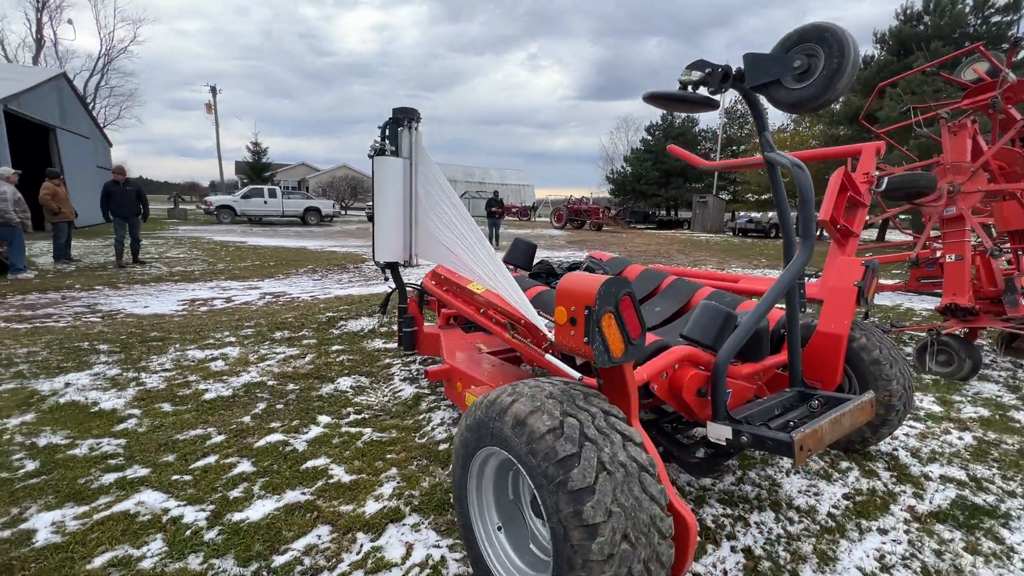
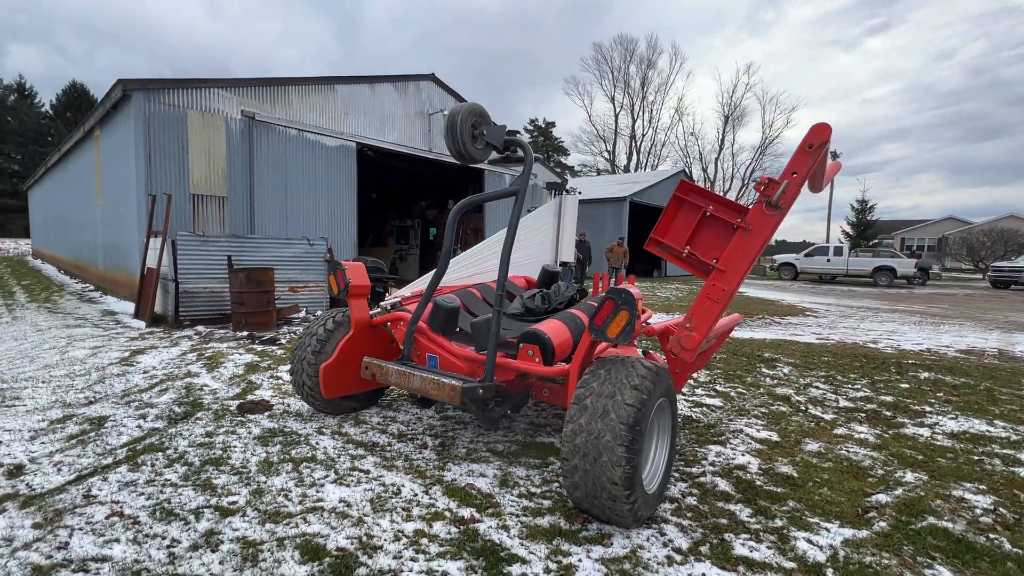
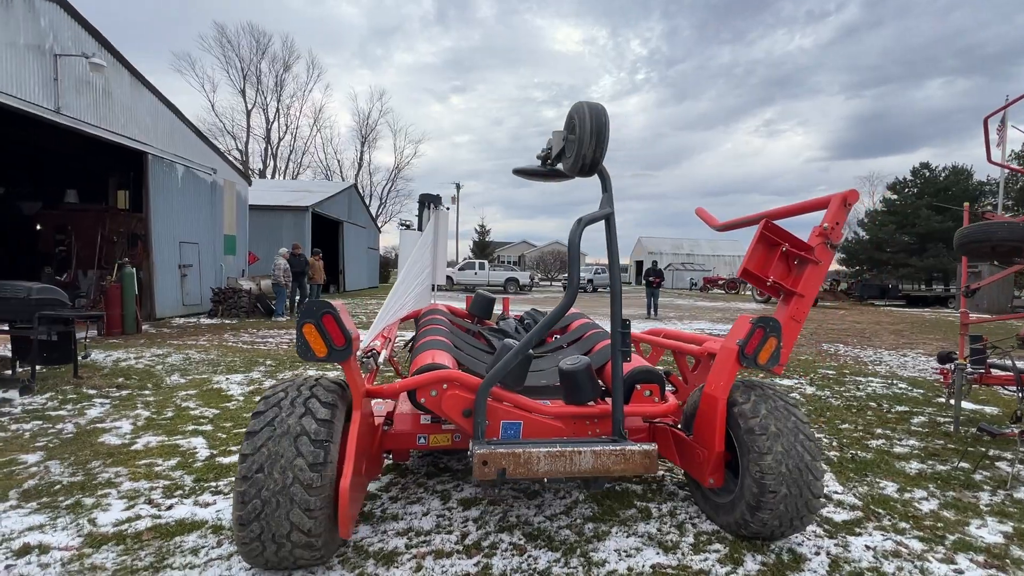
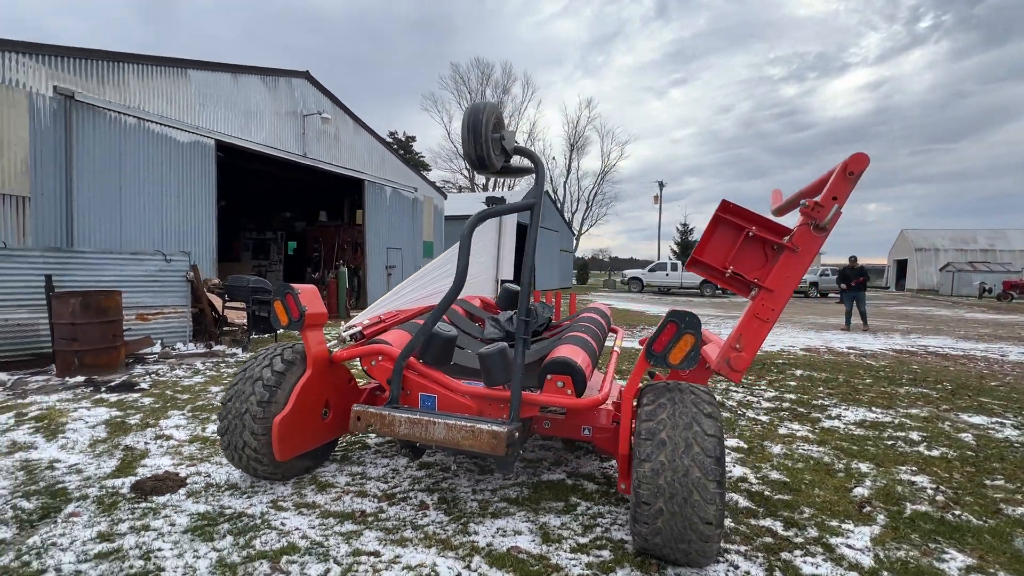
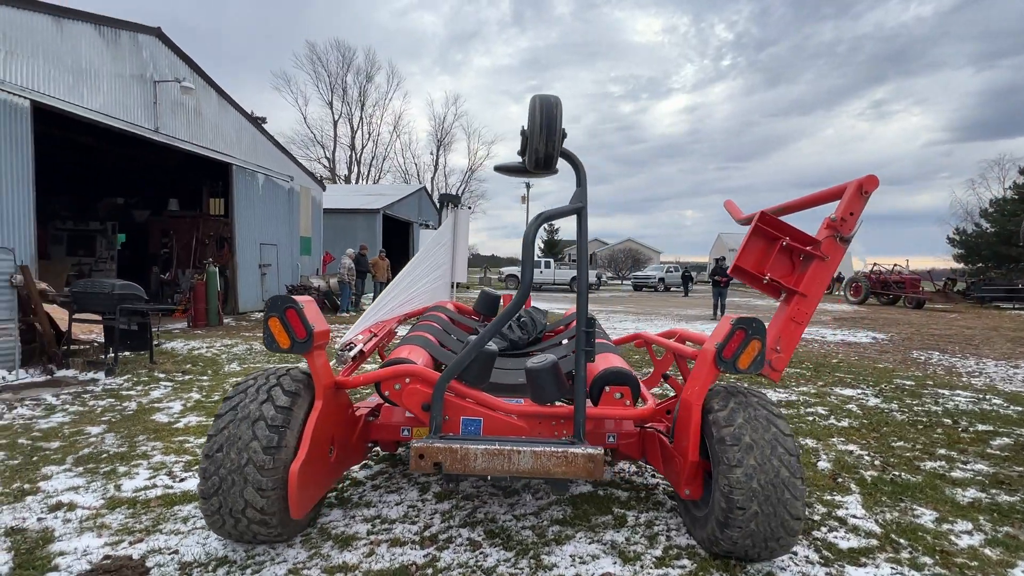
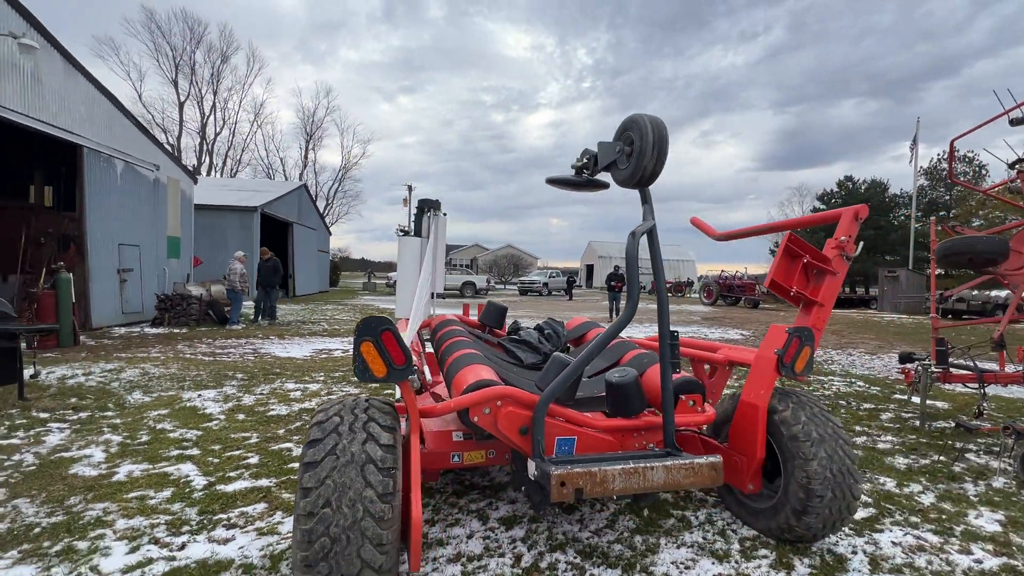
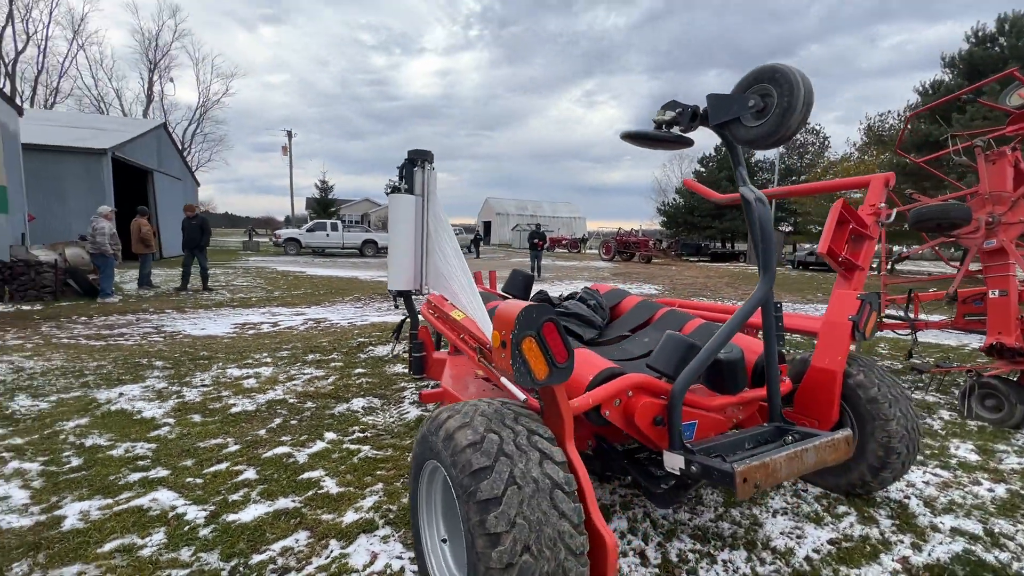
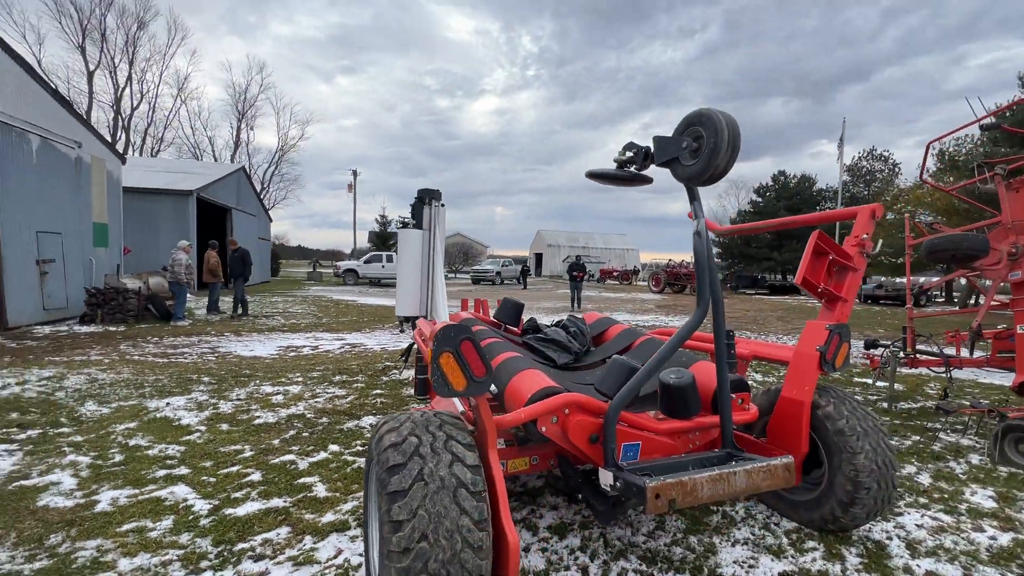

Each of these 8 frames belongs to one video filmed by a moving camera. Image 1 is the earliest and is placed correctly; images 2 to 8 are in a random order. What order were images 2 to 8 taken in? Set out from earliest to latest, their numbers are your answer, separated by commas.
7, 8, 6, 3, 5, 4, 2
